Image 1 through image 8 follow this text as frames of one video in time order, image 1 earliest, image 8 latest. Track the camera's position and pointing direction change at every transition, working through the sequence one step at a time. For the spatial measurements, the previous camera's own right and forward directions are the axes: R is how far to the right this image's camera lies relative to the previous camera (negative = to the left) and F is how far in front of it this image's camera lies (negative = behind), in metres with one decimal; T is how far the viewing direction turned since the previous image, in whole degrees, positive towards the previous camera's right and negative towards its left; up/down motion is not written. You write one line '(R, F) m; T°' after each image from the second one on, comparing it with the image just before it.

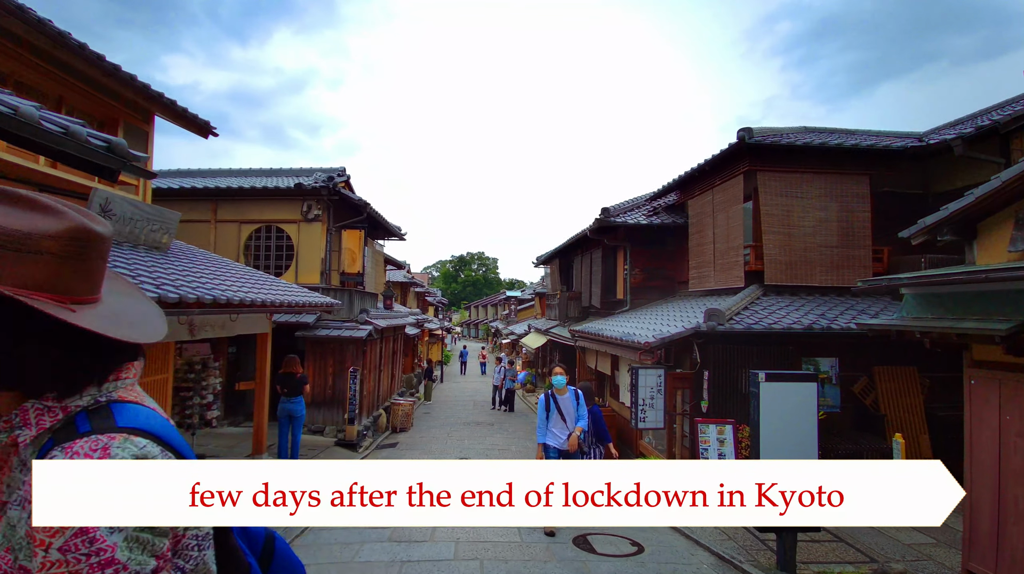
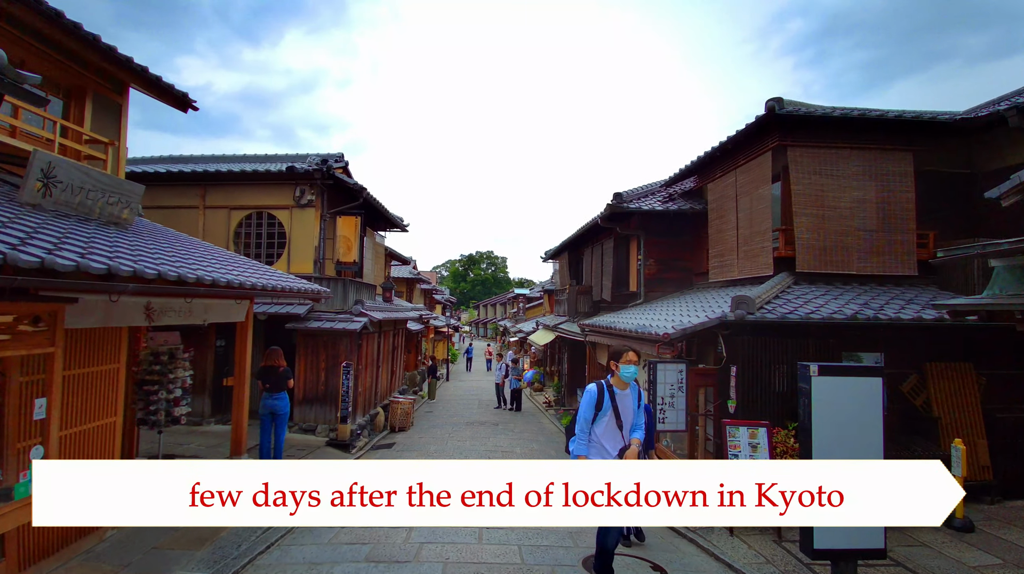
(+0.1, +0.8) m; -1°
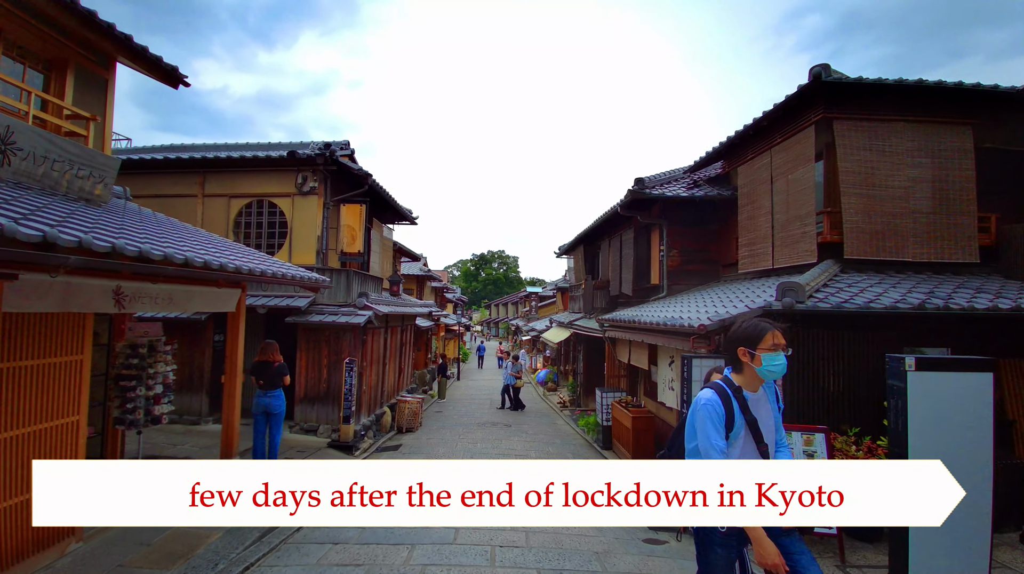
(-0.1, +0.7) m; -1°
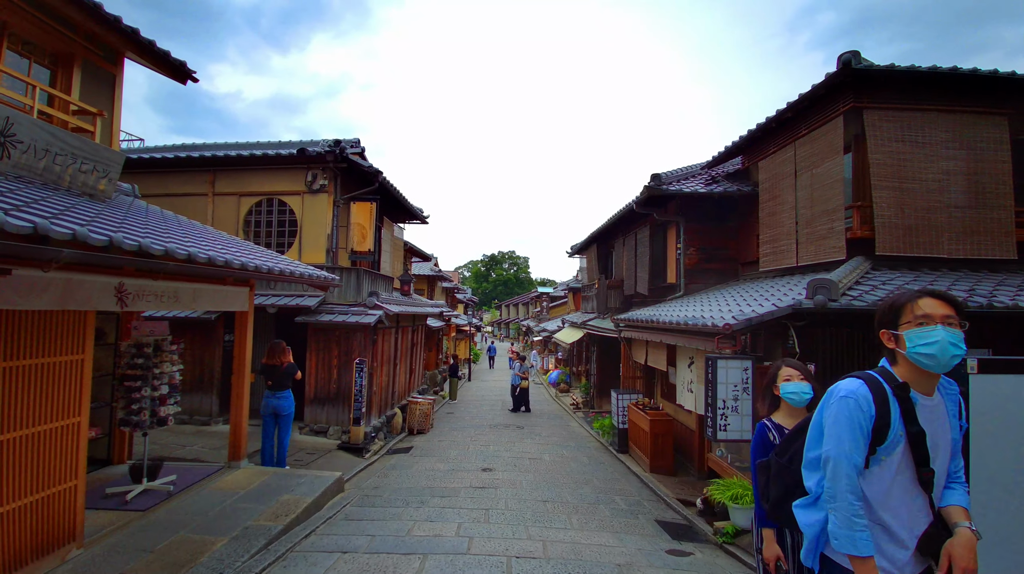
(-0.1, +0.2) m; -1°
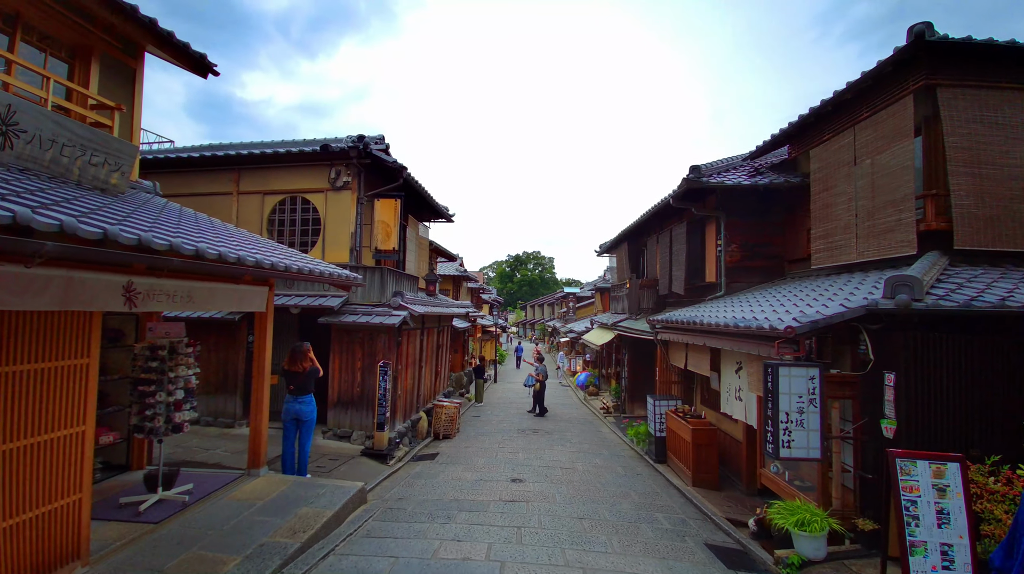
(-0.1, +0.5) m; -3°
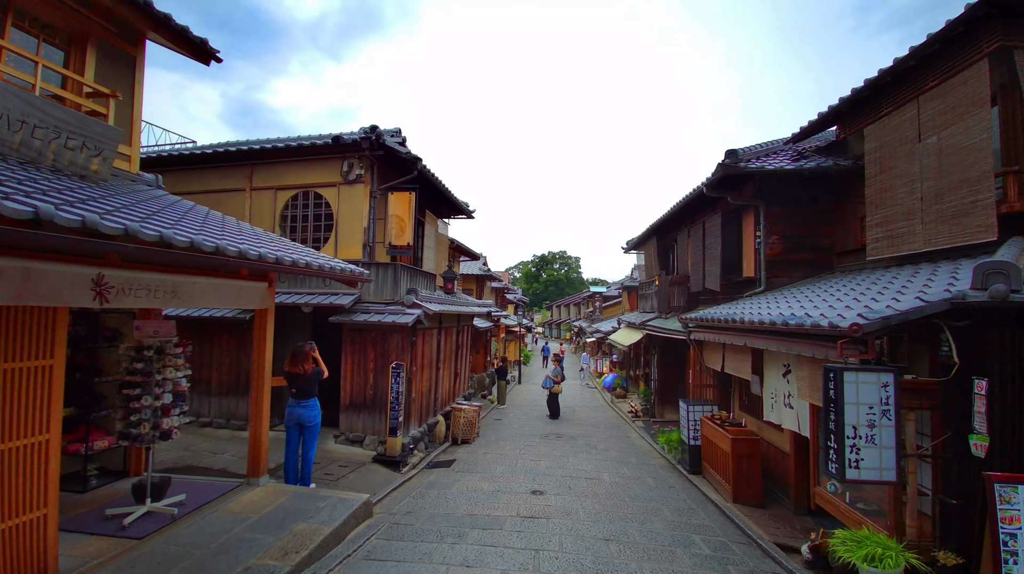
(+0.1, +0.6) m; -3°
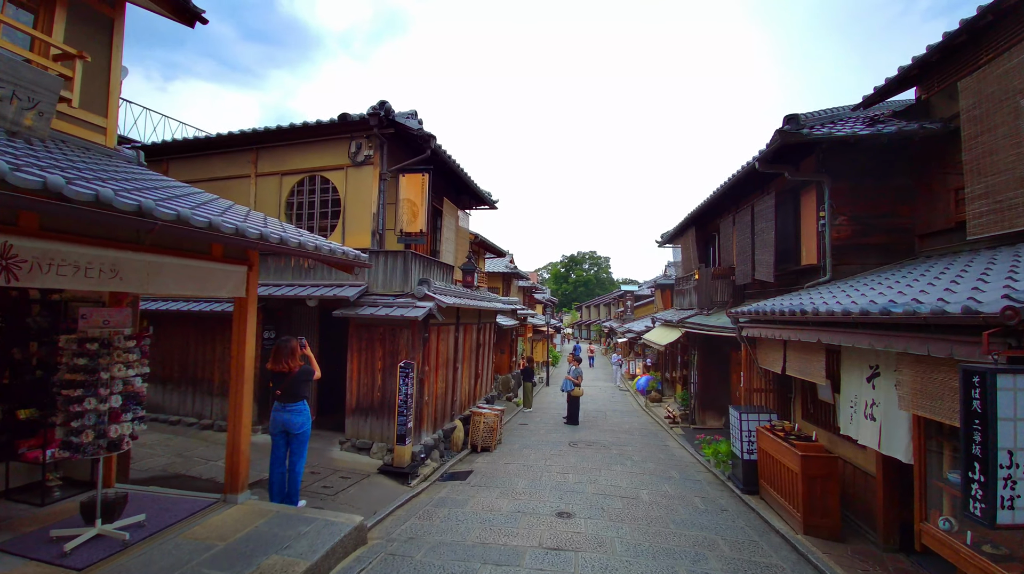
(+0.1, +1.0) m; -3°
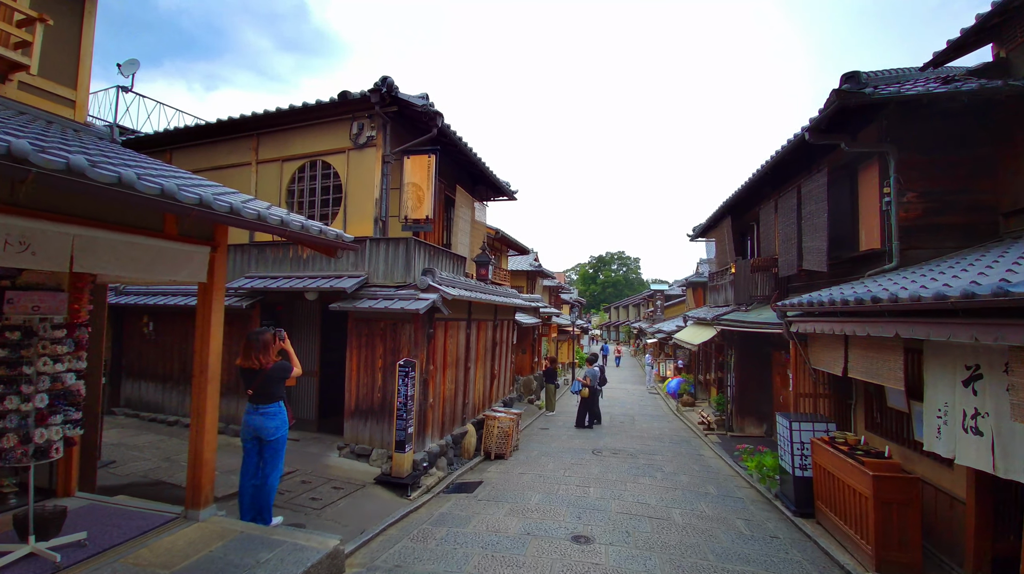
(+0.2, +0.8) m; -3°
